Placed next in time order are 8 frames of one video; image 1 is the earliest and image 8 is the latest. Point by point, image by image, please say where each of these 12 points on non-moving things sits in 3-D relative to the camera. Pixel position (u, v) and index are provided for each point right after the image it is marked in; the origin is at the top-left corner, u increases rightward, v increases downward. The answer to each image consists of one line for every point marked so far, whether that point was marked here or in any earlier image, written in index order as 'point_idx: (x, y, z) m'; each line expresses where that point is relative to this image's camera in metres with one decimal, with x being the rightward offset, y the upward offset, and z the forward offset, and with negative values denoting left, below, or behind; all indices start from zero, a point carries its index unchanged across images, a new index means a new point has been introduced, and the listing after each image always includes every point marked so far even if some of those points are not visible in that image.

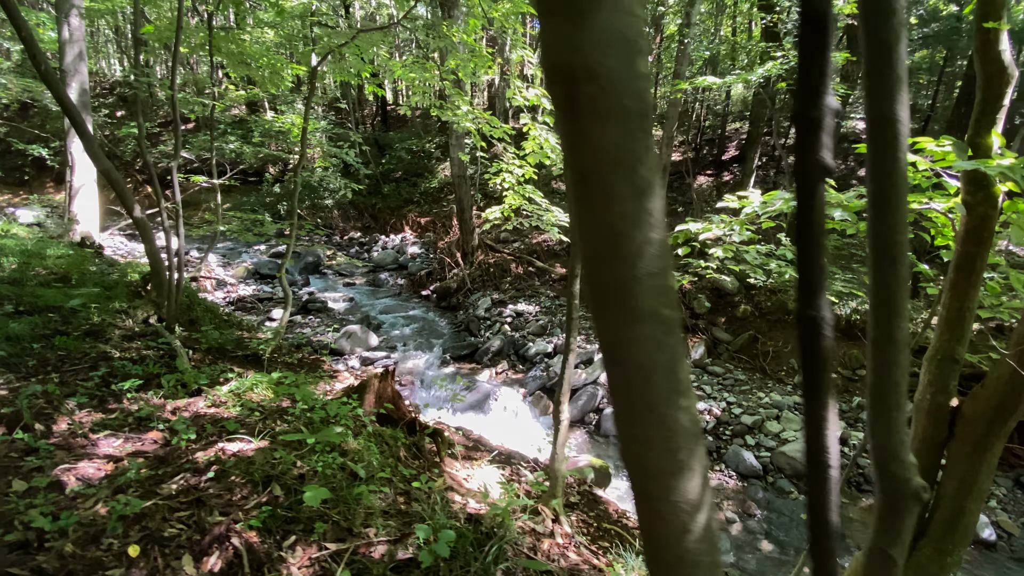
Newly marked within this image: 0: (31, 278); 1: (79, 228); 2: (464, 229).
0: (-4.3, +0.1, +4.4) m
1: (-6.6, +0.9, +7.4) m
2: (-1.0, +1.2, +10.2) m
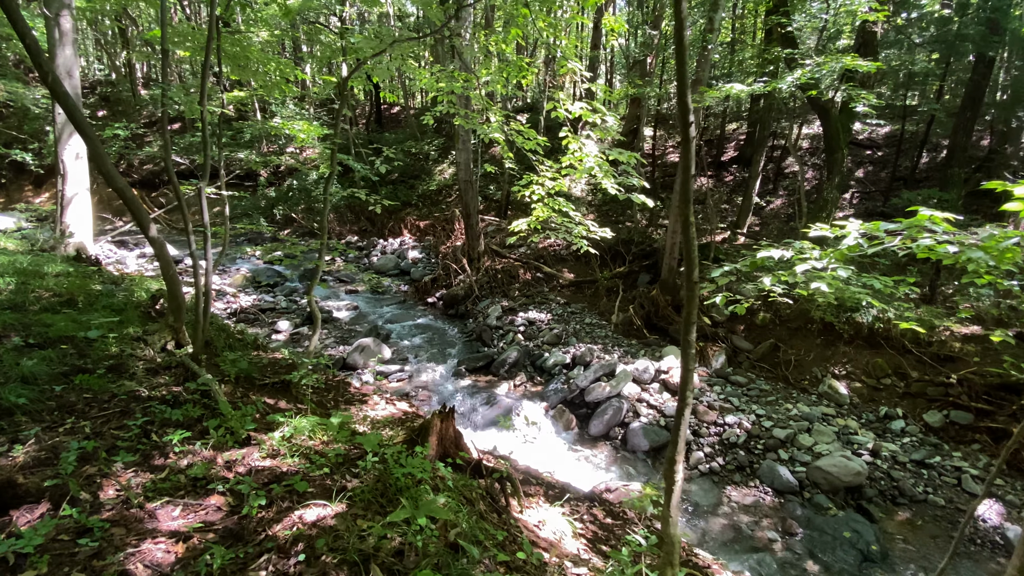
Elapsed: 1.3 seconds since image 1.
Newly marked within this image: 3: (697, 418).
0: (-4.0, -0.1, +4.1) m
1: (-6.4, +0.7, +7.0) m
2: (-0.9, +1.1, +10.0) m
3: (+2.2, -1.5, +5.7) m
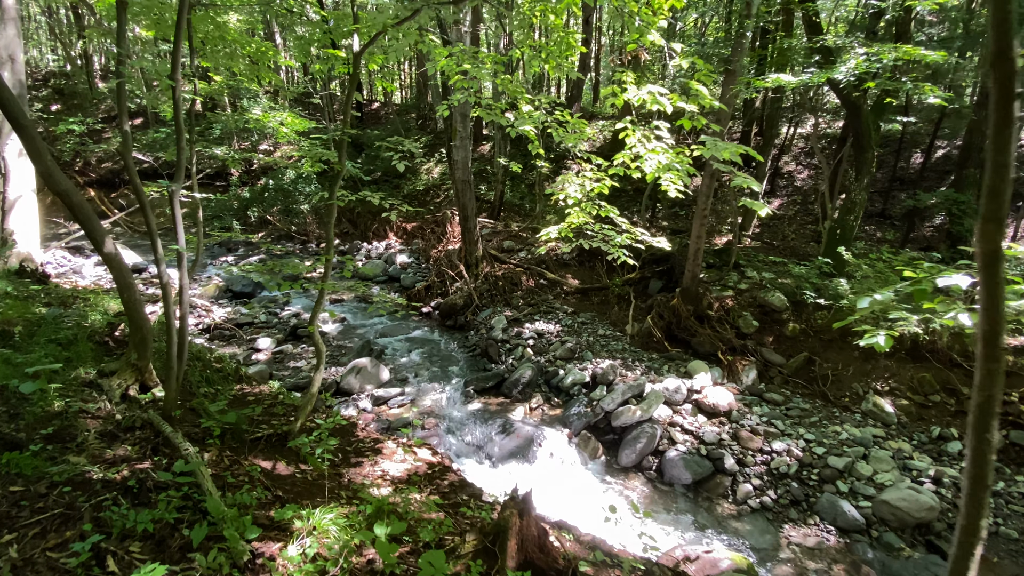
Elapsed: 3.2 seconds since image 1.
0: (-3.7, -0.3, +3.2) m
1: (-6.2, +0.5, +6.1) m
2: (-0.9, +0.9, +9.3) m
3: (+2.4, -1.7, +5.2) m
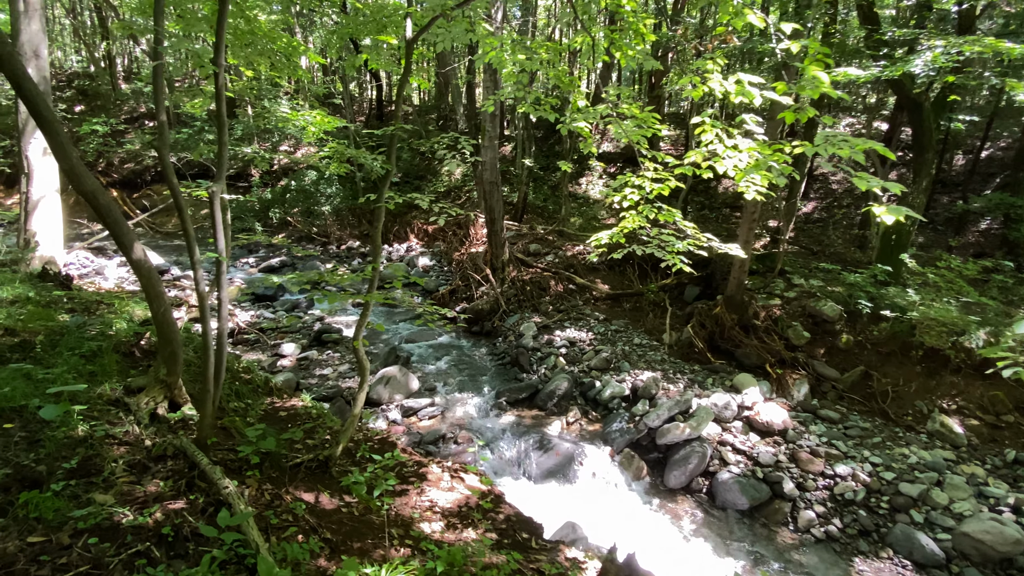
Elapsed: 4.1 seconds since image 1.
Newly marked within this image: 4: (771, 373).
0: (-3.3, -0.4, +3.0) m
1: (-5.8, +0.5, +5.9) m
2: (-0.4, +0.9, +9.0) m
3: (+2.8, -1.8, +4.8) m
4: (+3.2, -1.0, +6.0) m
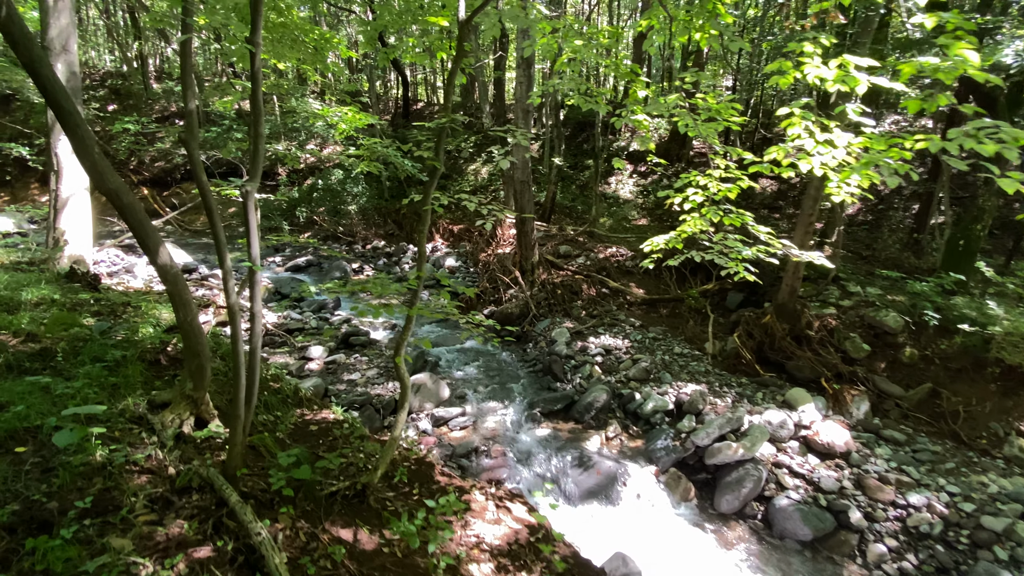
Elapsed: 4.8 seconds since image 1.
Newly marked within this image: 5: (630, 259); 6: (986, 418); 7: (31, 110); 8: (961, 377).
0: (-3.0, -0.4, +2.9) m
1: (-5.3, +0.5, +5.8) m
2: (+0.2, +0.8, +8.7) m
3: (+3.2, -1.9, +4.4) m
4: (+3.6, -1.1, +5.6) m
5: (+2.1, +0.5, +8.8) m
6: (+4.9, -1.4, +5.1) m
7: (-11.6, +4.3, +11.7) m
8: (+5.0, -1.0, +5.4) m
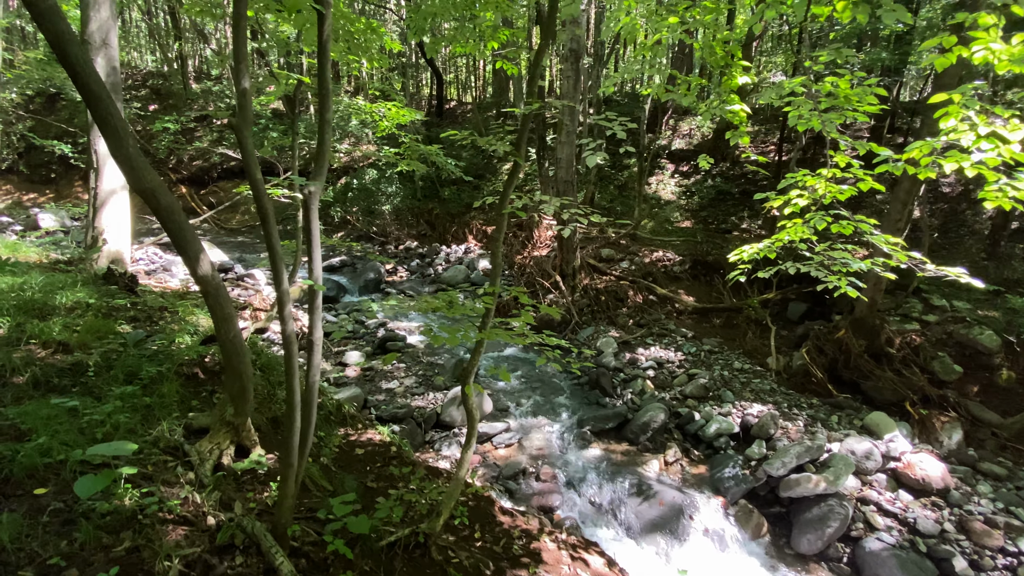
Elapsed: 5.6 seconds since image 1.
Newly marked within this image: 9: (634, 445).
0: (-2.6, -0.4, +2.6) m
1: (-4.7, +0.5, +5.7) m
2: (+0.9, +0.7, +8.3) m
3: (+3.6, -2.0, +3.8) m
4: (+4.1, -1.3, +5.0) m
5: (+2.8, +0.4, +8.3) m
6: (+5.4, -1.5, +4.4) m
7: (-10.7, +4.4, +11.9) m
8: (+5.5, -1.2, +4.8) m
9: (+1.3, -1.6, +5.1) m
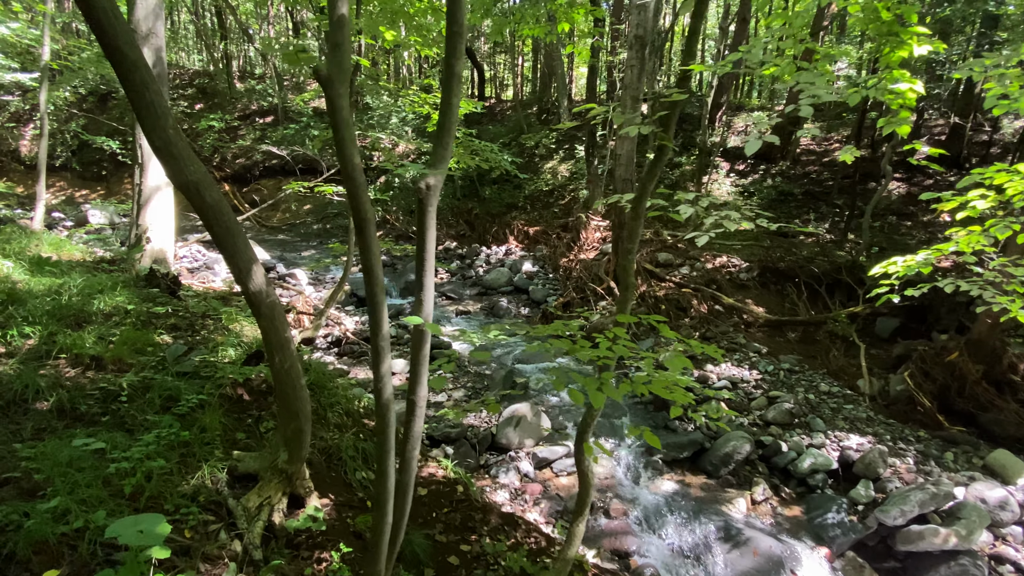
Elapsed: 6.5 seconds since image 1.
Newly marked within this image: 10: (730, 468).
0: (-2.1, -0.5, +2.3) m
1: (-4.1, +0.5, +5.5) m
2: (+1.7, +0.6, +7.8) m
3: (+4.1, -2.2, +3.1) m
4: (+4.7, -1.5, +4.3) m
5: (+3.7, +0.3, +7.6) m
6: (+6.0, -1.7, +3.6) m
7: (-9.6, +4.5, +12.0) m
8: (+6.1, -1.3, +3.9) m
9: (+1.9, -1.7, +4.5) m
10: (+2.0, -1.7, +4.5) m
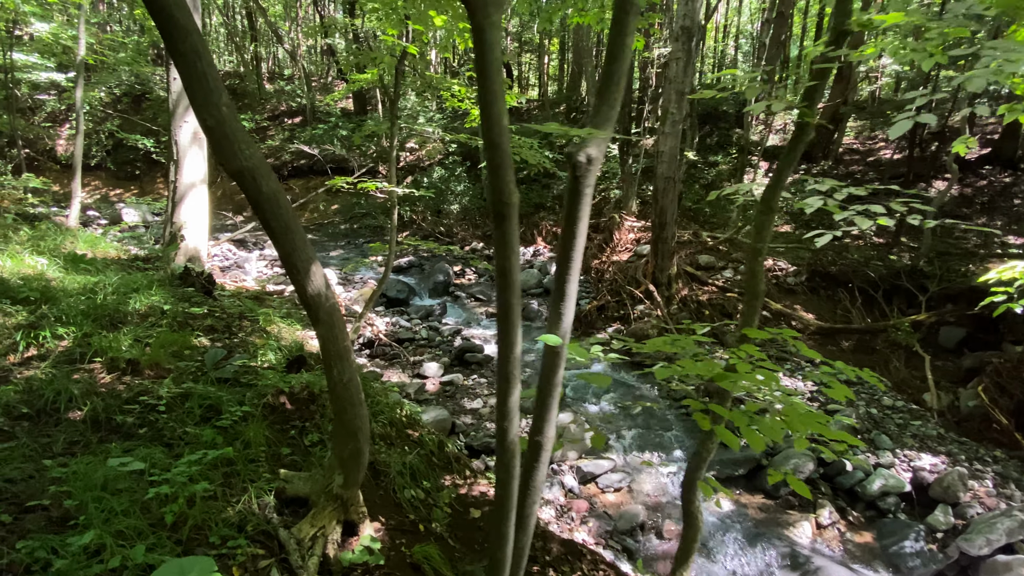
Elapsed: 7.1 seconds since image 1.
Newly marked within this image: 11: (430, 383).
0: (-1.8, -0.5, +2.1) m
1: (-3.6, +0.5, +5.4) m
2: (+2.2, +0.6, +7.5) m
3: (+4.4, -2.2, +2.7) m
4: (+5.1, -1.5, +3.8) m
5: (+4.2, +0.2, +7.3) m
6: (+6.3, -1.8, +3.1) m
7: (-8.9, +4.5, +12.2) m
8: (+6.4, -1.4, +3.4) m
9: (+2.2, -1.8, +4.2) m
10: (+2.4, -1.7, +4.2) m
11: (-0.9, -1.1, +5.5) m
